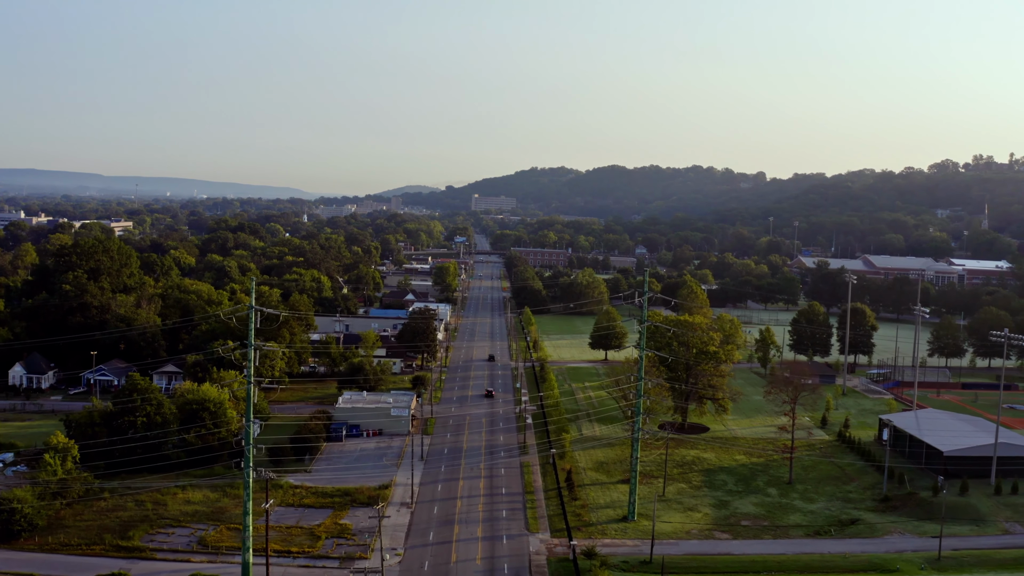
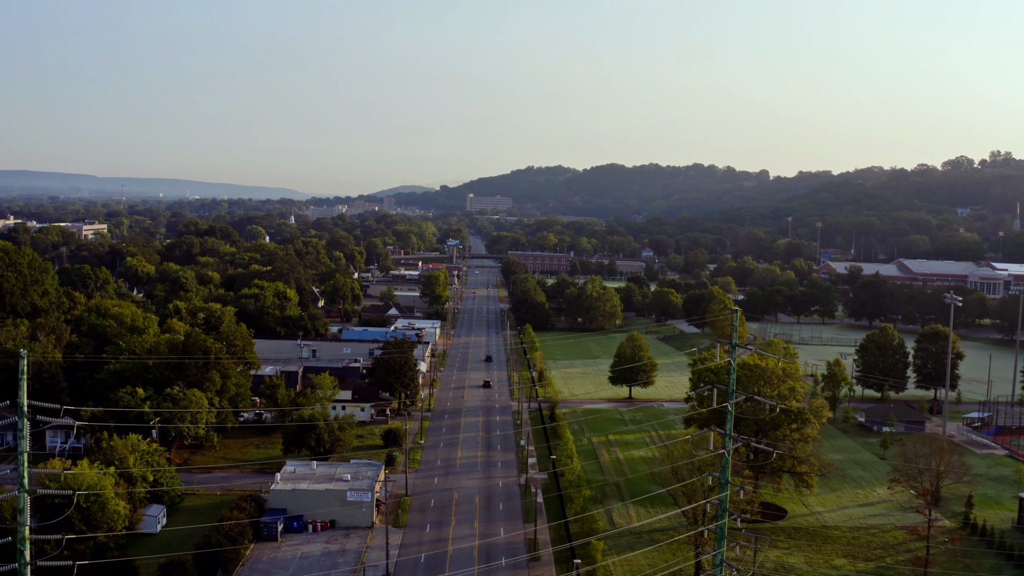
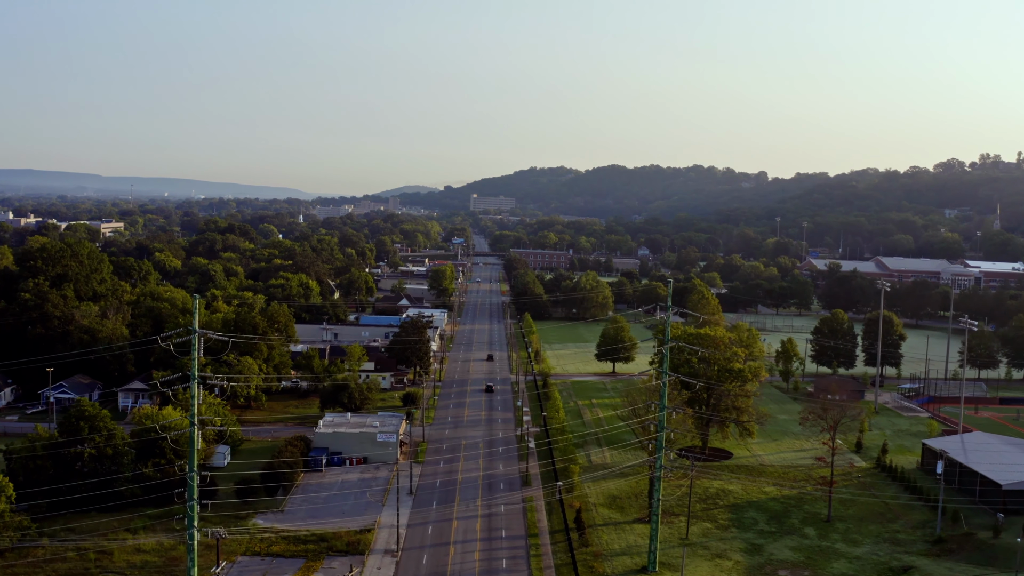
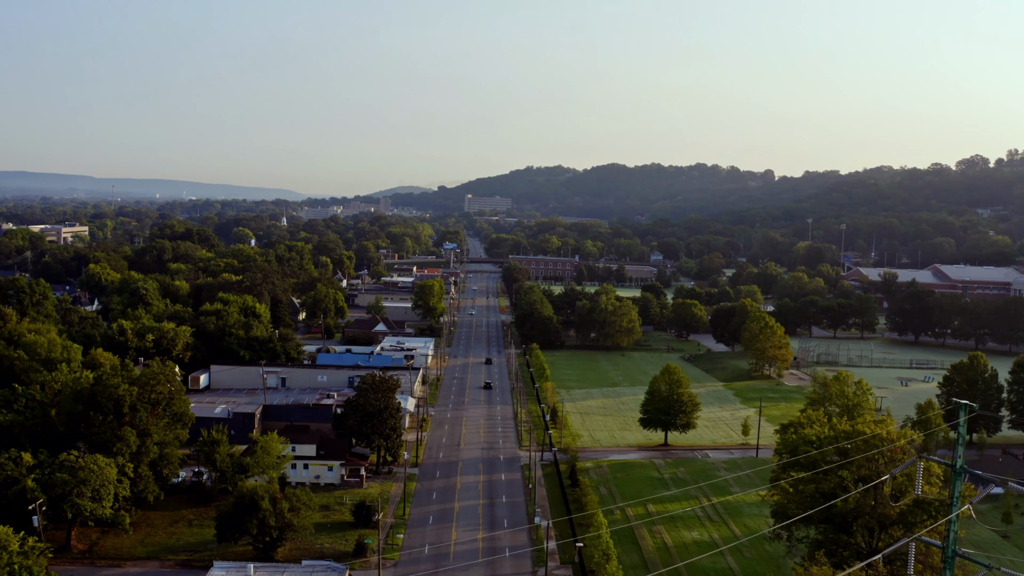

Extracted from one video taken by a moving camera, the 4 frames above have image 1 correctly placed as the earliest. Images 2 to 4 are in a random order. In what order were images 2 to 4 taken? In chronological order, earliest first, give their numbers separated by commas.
3, 2, 4
